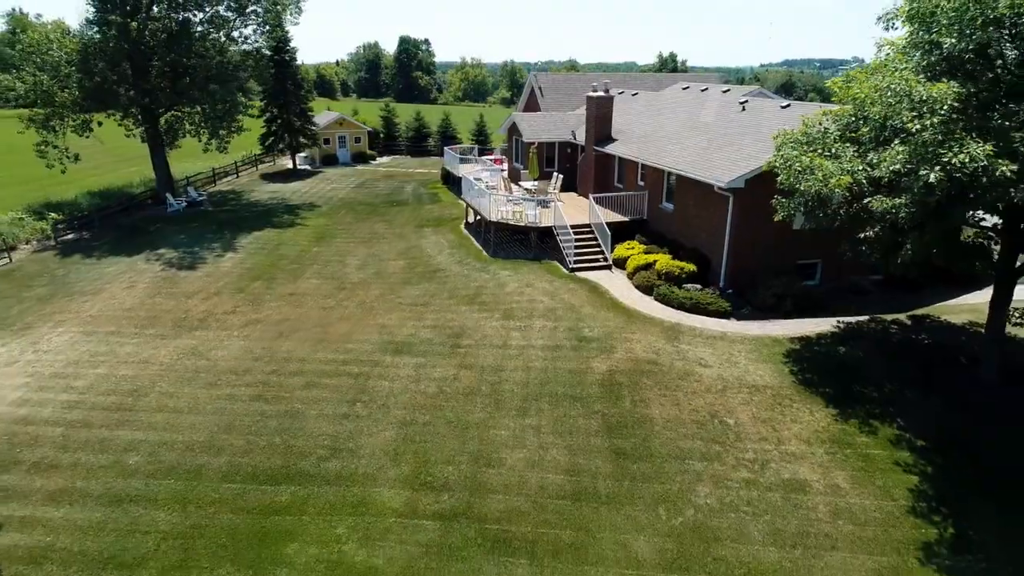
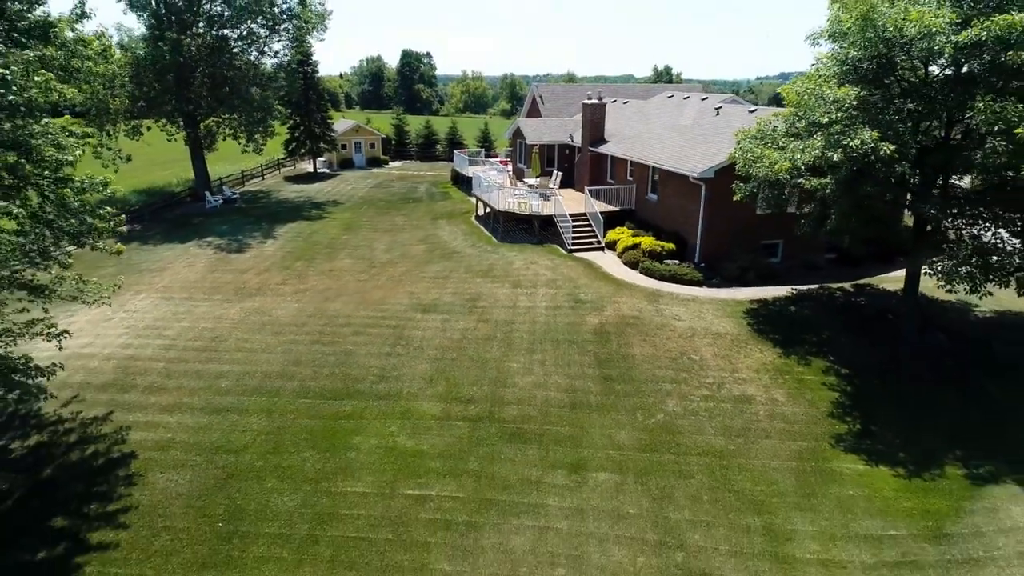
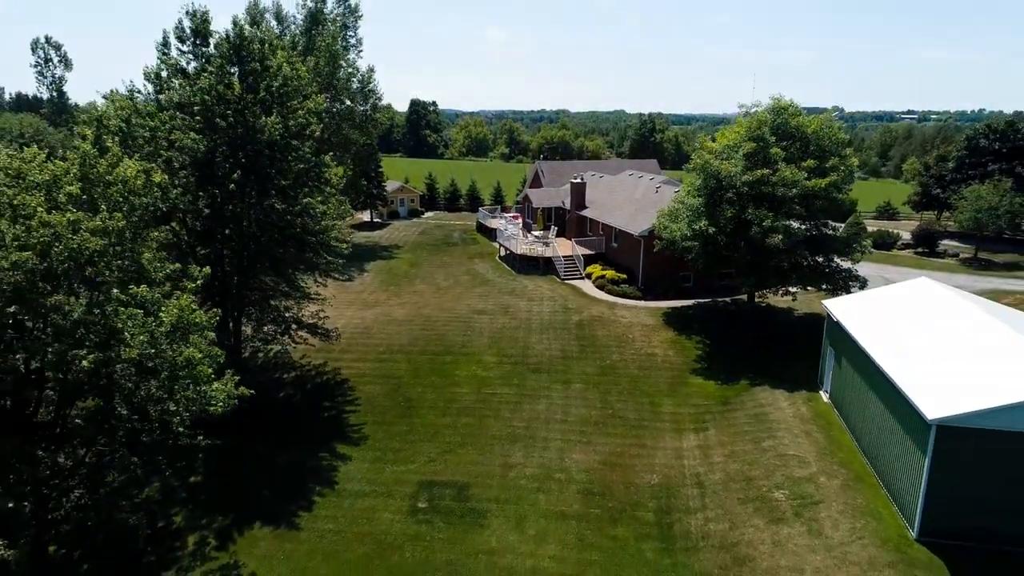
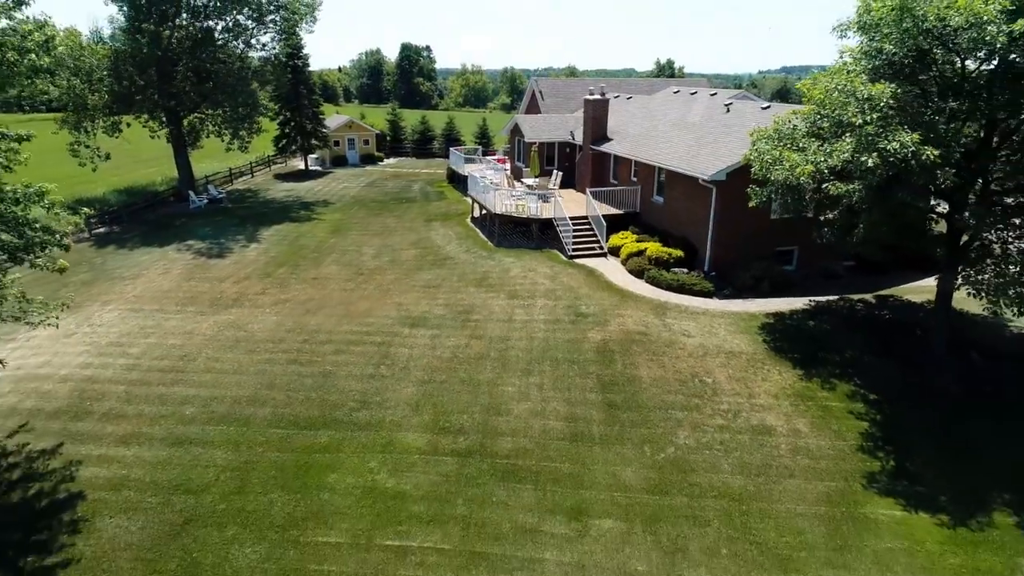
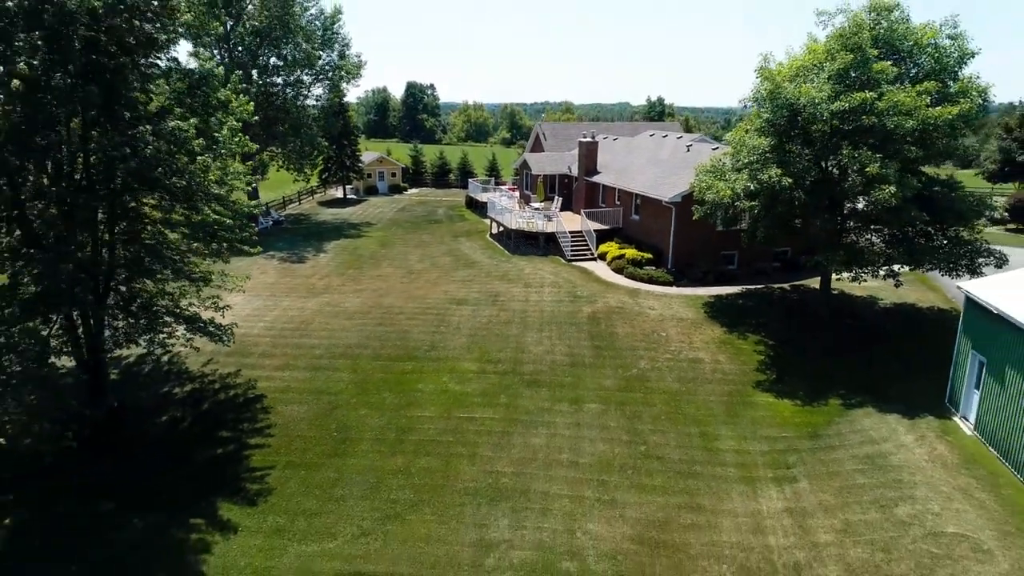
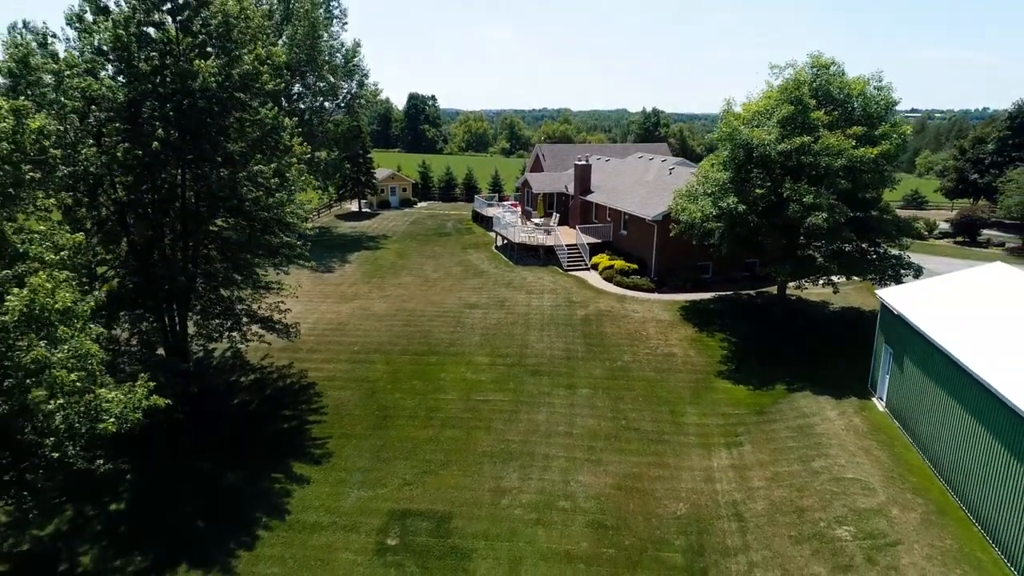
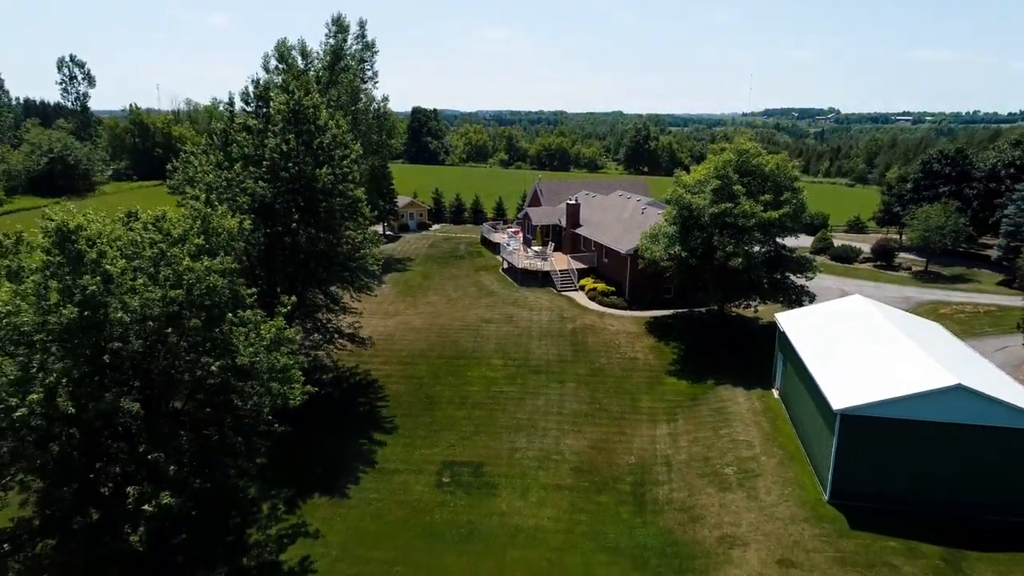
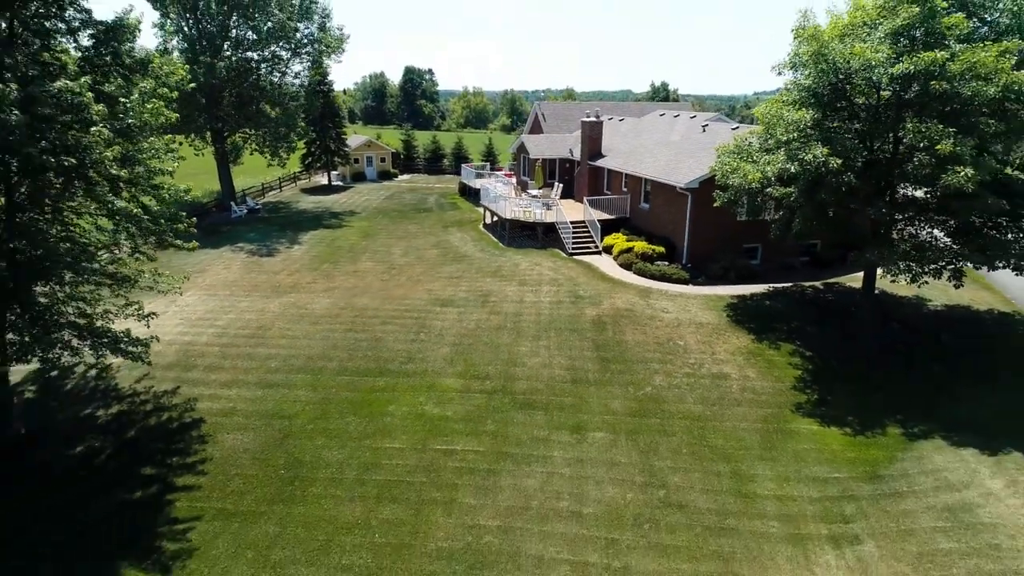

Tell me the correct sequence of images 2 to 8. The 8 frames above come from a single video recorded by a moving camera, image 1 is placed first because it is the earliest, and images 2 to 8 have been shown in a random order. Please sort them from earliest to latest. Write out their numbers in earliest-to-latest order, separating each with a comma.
4, 2, 8, 5, 6, 3, 7
